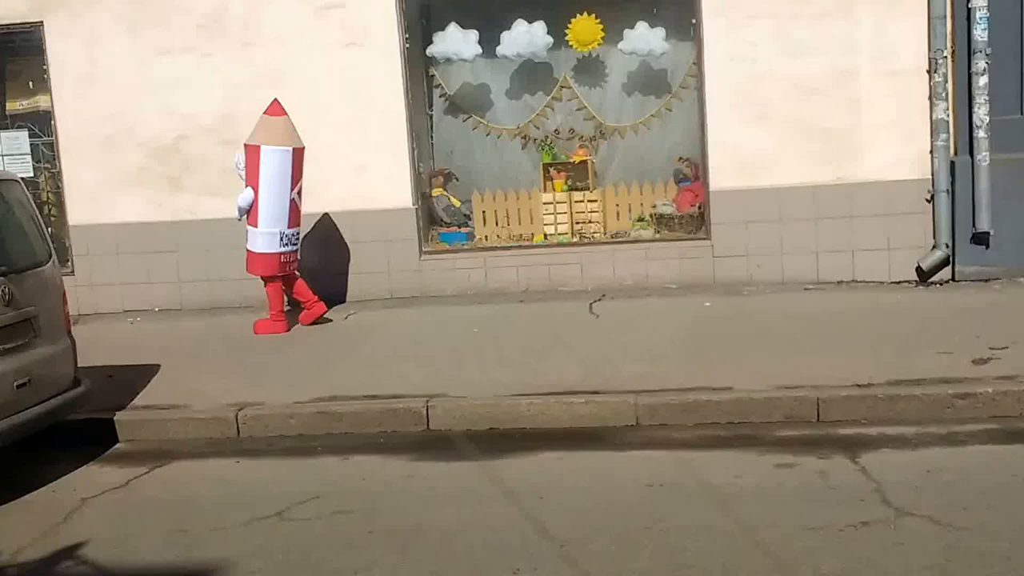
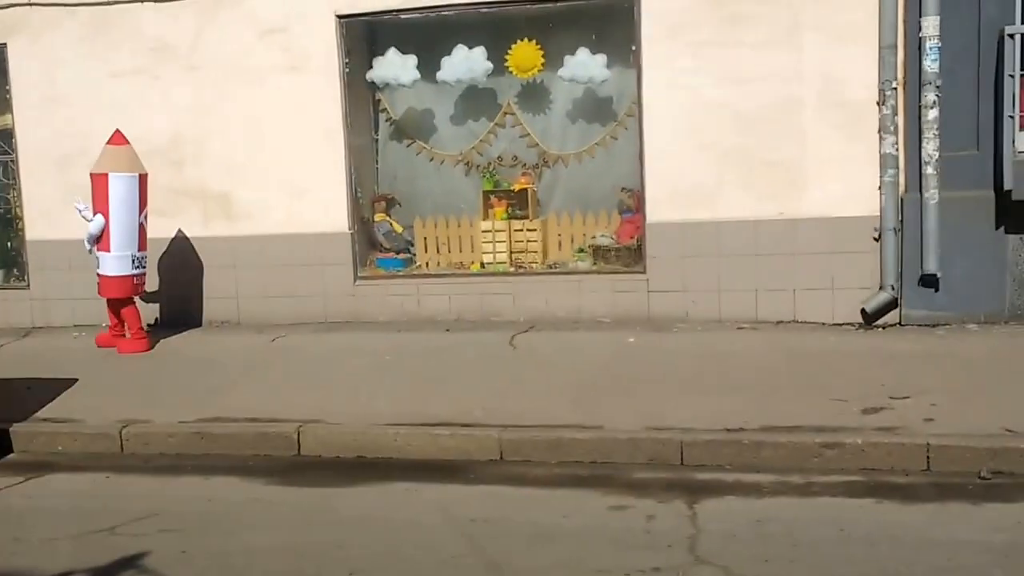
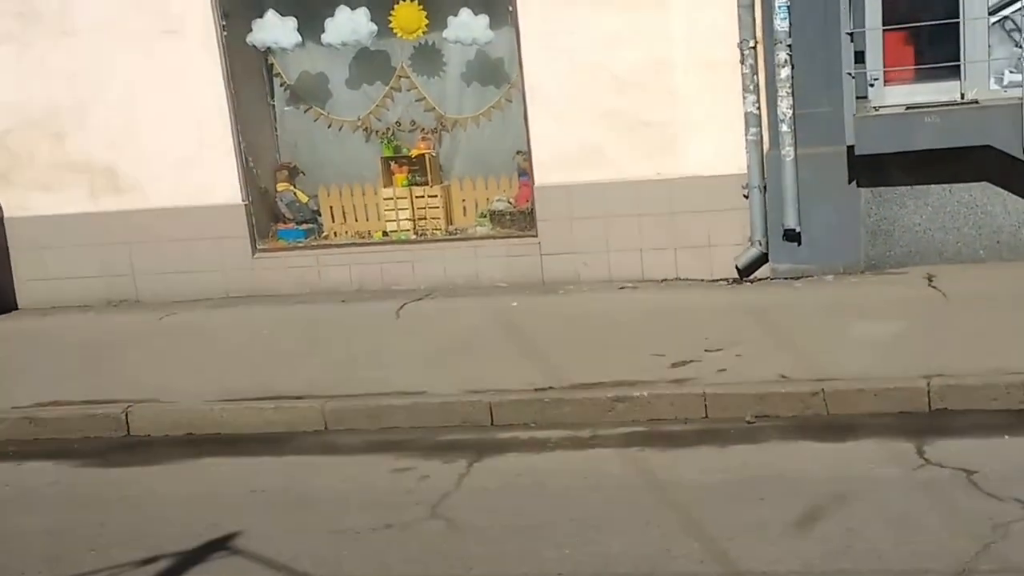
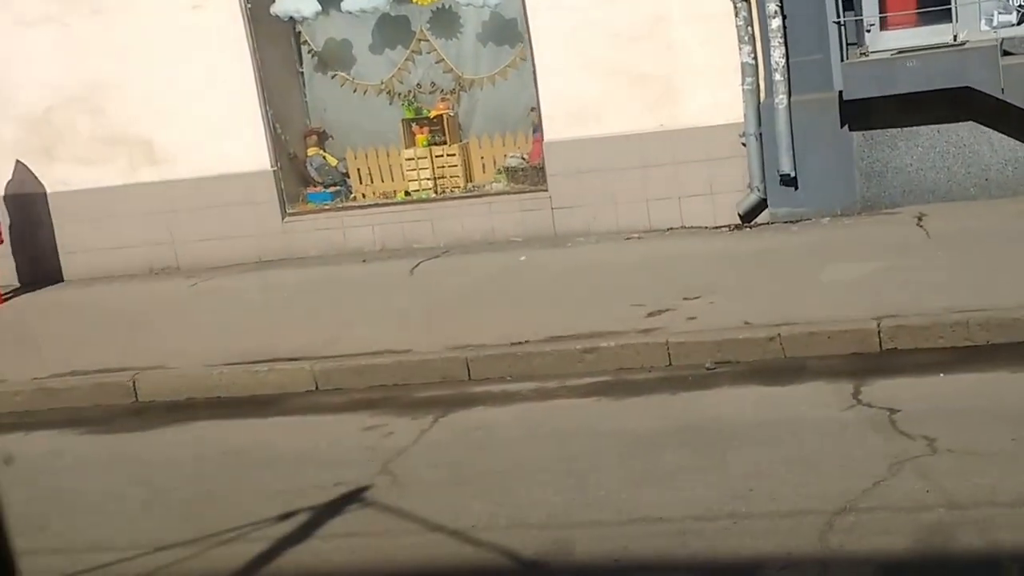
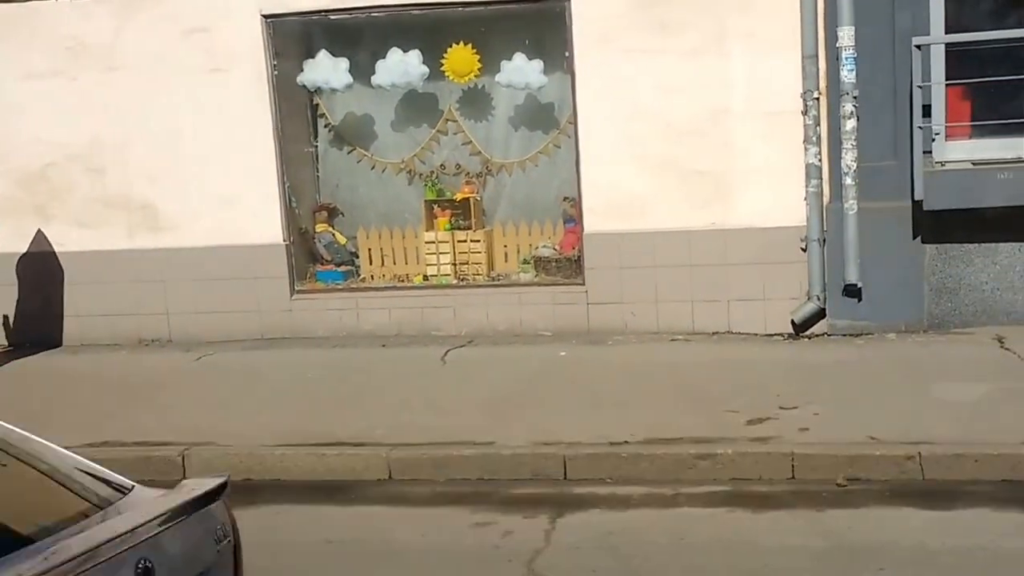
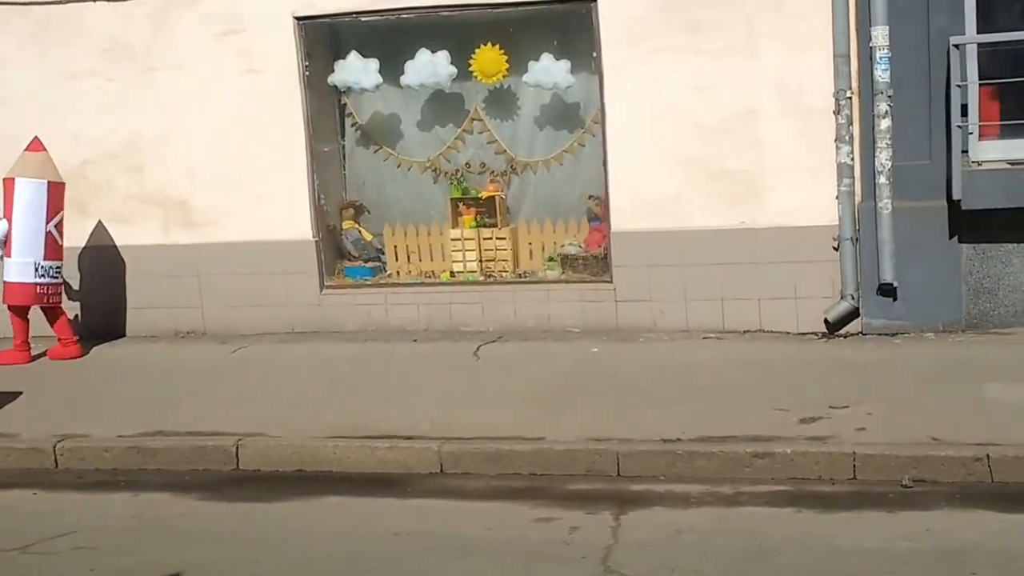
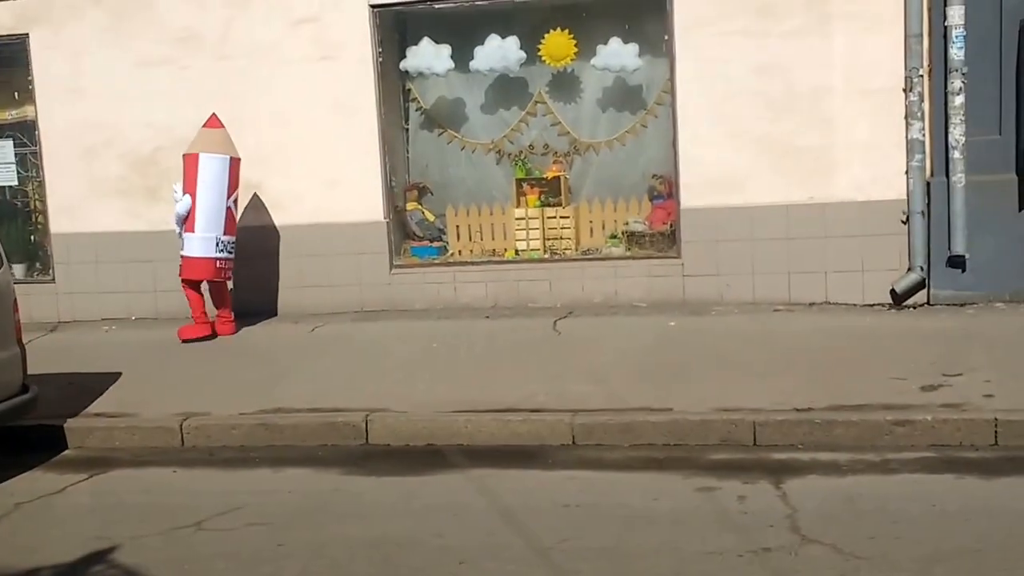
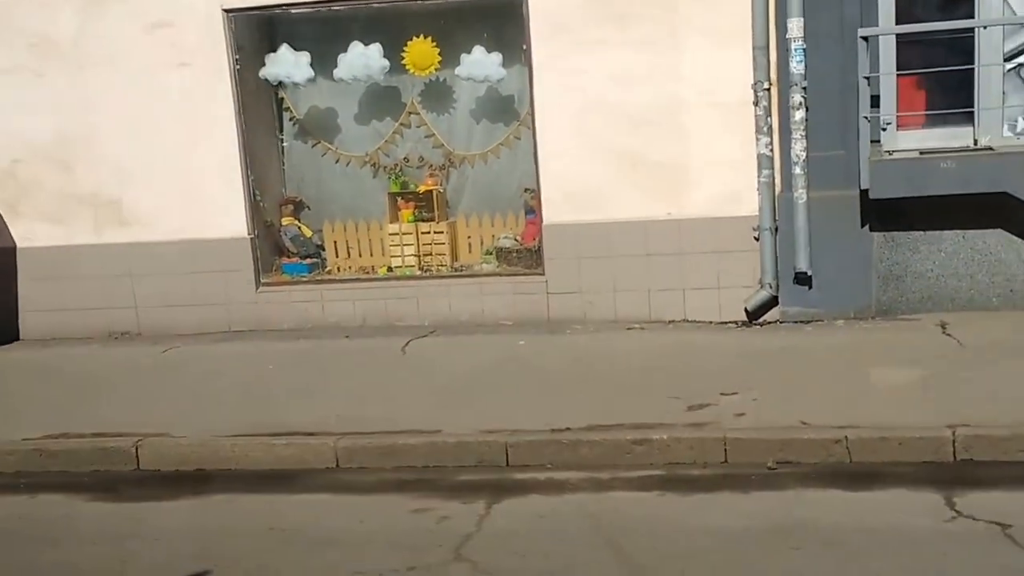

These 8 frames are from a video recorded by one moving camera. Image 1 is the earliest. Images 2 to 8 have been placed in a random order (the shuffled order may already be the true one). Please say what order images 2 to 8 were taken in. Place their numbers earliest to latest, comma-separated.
7, 2, 6, 5, 8, 3, 4
